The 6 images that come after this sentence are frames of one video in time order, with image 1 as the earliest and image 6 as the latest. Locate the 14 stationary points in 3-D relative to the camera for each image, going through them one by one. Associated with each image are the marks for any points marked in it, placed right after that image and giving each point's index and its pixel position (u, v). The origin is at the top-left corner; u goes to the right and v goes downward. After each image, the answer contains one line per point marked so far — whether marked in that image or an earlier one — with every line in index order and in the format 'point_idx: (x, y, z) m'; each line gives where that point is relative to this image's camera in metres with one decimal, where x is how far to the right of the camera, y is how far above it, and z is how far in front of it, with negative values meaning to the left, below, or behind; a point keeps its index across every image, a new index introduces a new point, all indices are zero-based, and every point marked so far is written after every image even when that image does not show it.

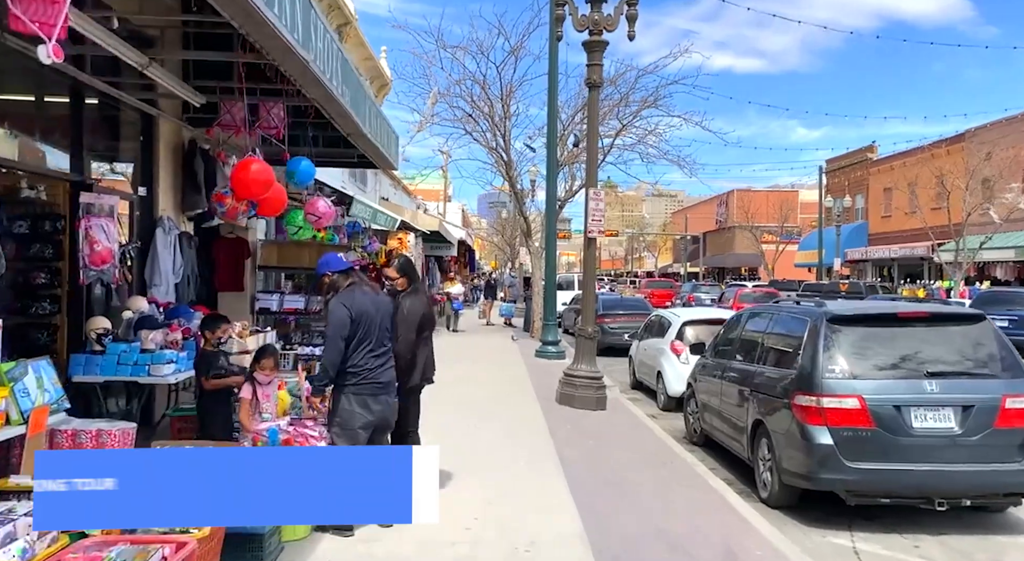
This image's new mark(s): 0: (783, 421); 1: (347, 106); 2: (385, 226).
0: (+2.4, -1.2, +6.6) m
1: (-1.5, +1.6, +6.9) m
2: (-2.4, +1.0, +14.4) m
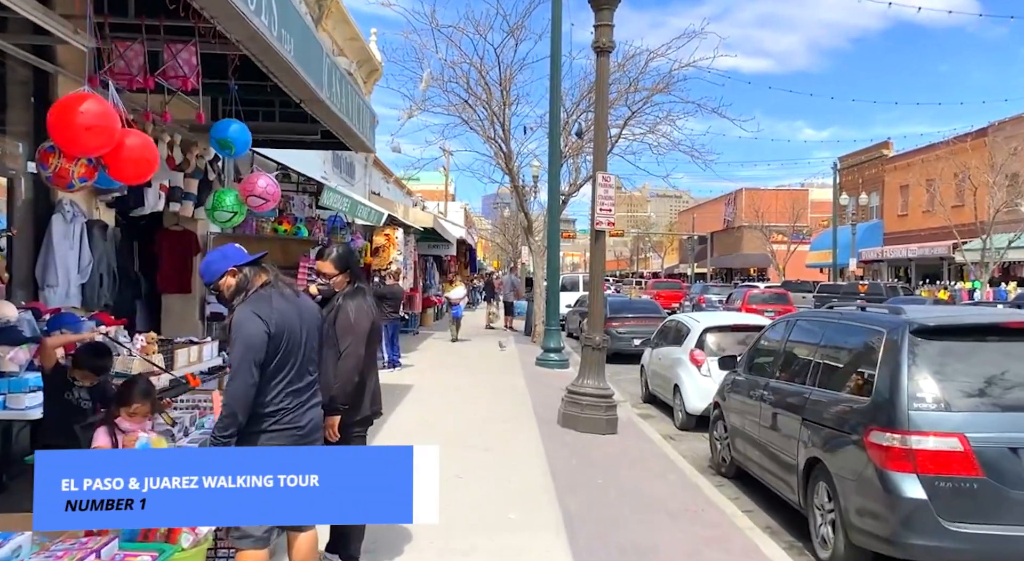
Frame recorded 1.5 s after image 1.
0: (+2.3, -1.2, +5.1) m
1: (-1.6, +1.6, +5.4) m
2: (-2.5, +1.0, +12.9) m
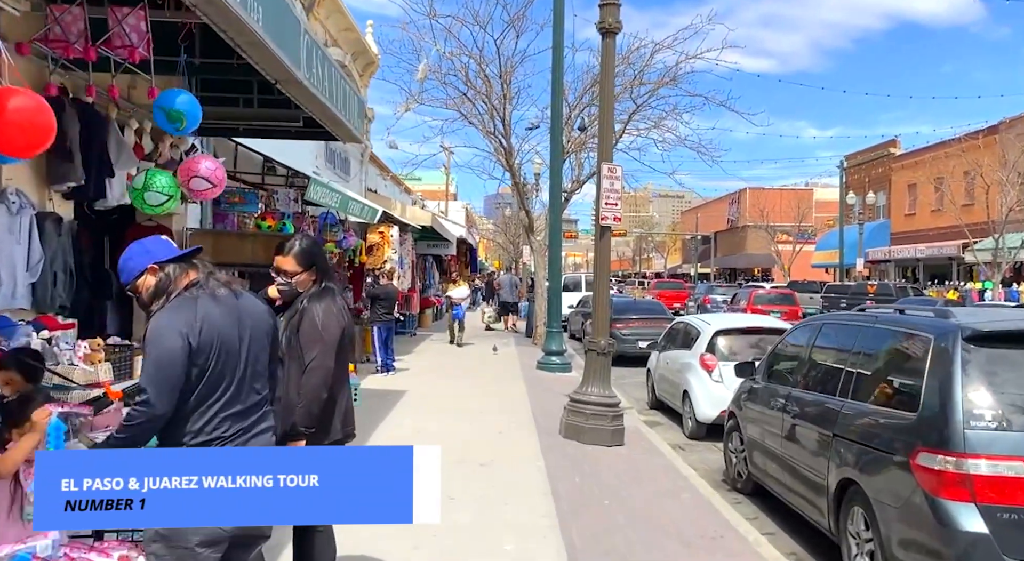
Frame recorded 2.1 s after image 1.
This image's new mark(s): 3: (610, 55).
0: (+2.3, -1.2, +4.4) m
1: (-1.6, +1.6, +4.8) m
2: (-2.5, +1.0, +12.3) m
3: (+1.0, +2.4, +8.0) m
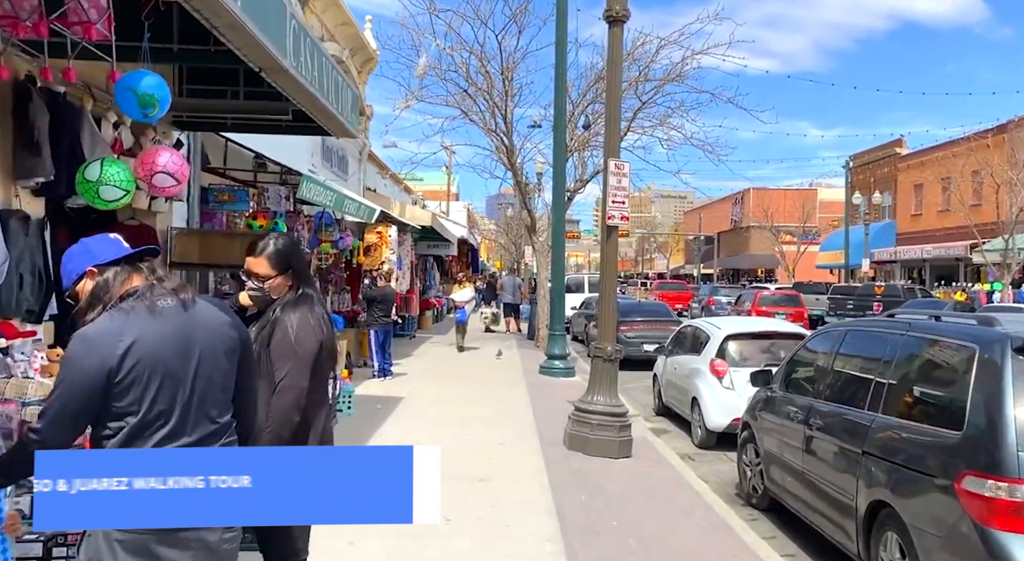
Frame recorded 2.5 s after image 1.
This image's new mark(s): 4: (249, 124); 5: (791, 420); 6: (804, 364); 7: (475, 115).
0: (+2.3, -1.2, +4.0) m
1: (-1.6, +1.6, +4.4) m
2: (-2.4, +1.0, +11.9) m
3: (+1.1, +2.4, +7.6) m
4: (-2.7, +1.6, +7.9) m
5: (+2.3, -1.2, +6.3) m
6: (+2.5, -0.7, +6.5) m
7: (-0.9, +4.0, +18.1) m
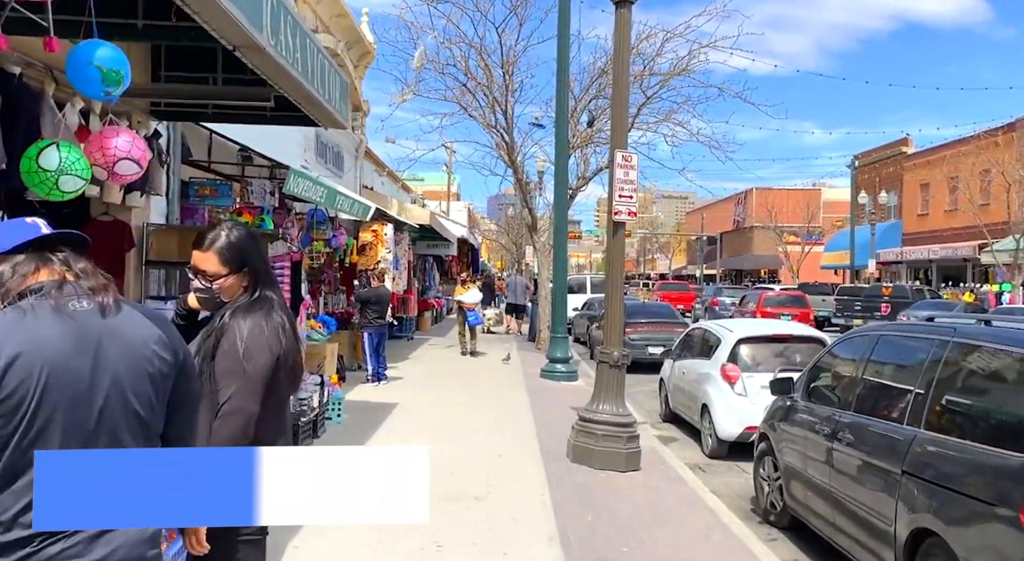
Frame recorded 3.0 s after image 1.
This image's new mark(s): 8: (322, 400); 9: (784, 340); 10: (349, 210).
0: (+2.3, -1.2, +3.5) m
1: (-1.6, +1.6, +3.9) m
2: (-2.4, +1.0, +11.4) m
3: (+1.1, +2.4, +7.1) m
4: (-2.7, +1.6, +7.4) m
5: (+2.3, -1.2, +5.7) m
6: (+2.5, -0.7, +6.0) m
7: (-0.9, +4.0, +17.6) m
8: (-1.9, -1.2, +7.5) m
9: (+3.3, -0.7, +9.2) m
10: (-2.4, +1.0, +11.1) m
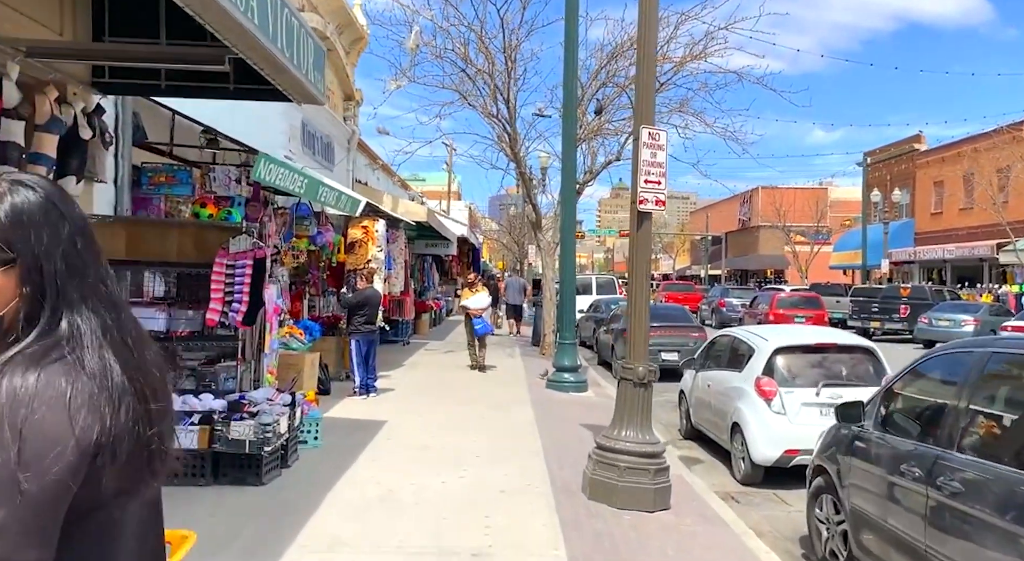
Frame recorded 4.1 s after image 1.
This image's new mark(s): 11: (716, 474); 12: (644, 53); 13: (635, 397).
0: (+2.3, -1.3, +2.4) m
1: (-1.6, +1.6, +2.8) m
2: (-2.4, +1.0, +10.3) m
3: (+1.1, +2.4, +6.0) m
4: (-2.7, +1.6, +6.3) m
5: (+2.4, -1.2, +4.6) m
6: (+2.6, -0.7, +4.9) m
7: (-0.8, +4.0, +16.5) m
8: (-1.9, -1.2, +6.4) m
9: (+3.4, -0.7, +8.0) m
10: (-2.3, +1.0, +9.9) m
11: (+2.2, -2.1, +8.2) m
12: (+1.1, +1.8, +6.0) m
13: (+1.0, -0.9, +5.8) m
